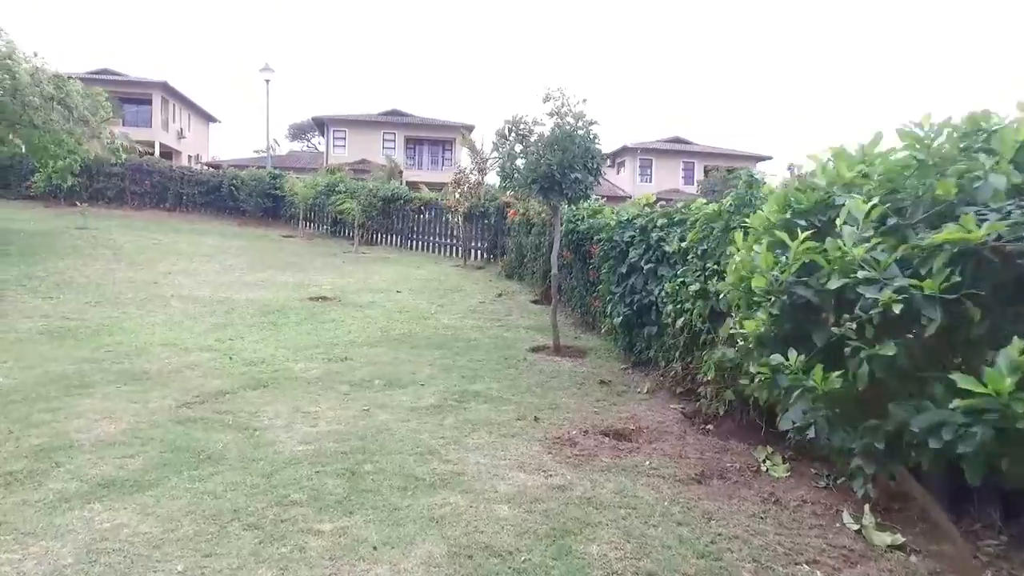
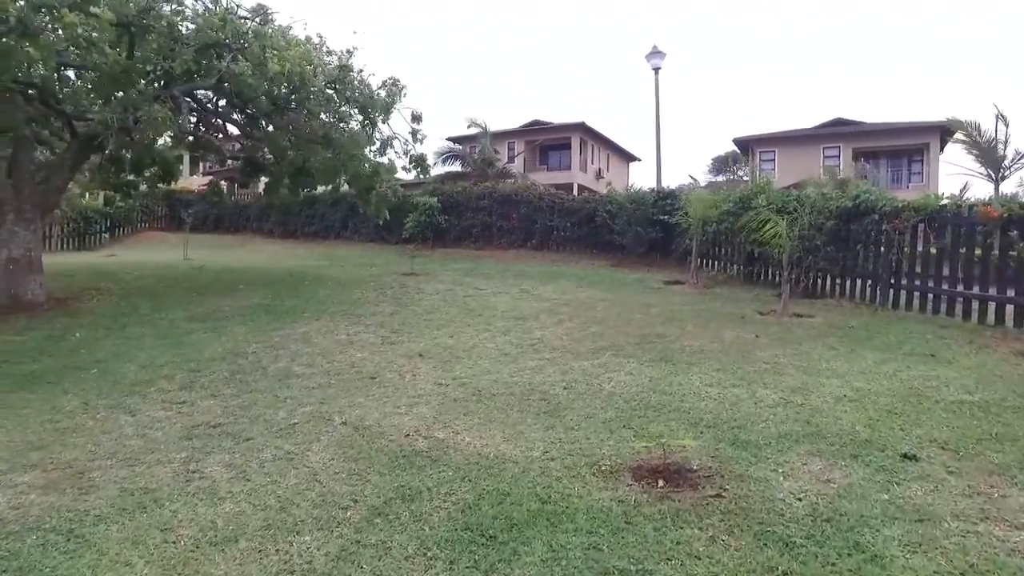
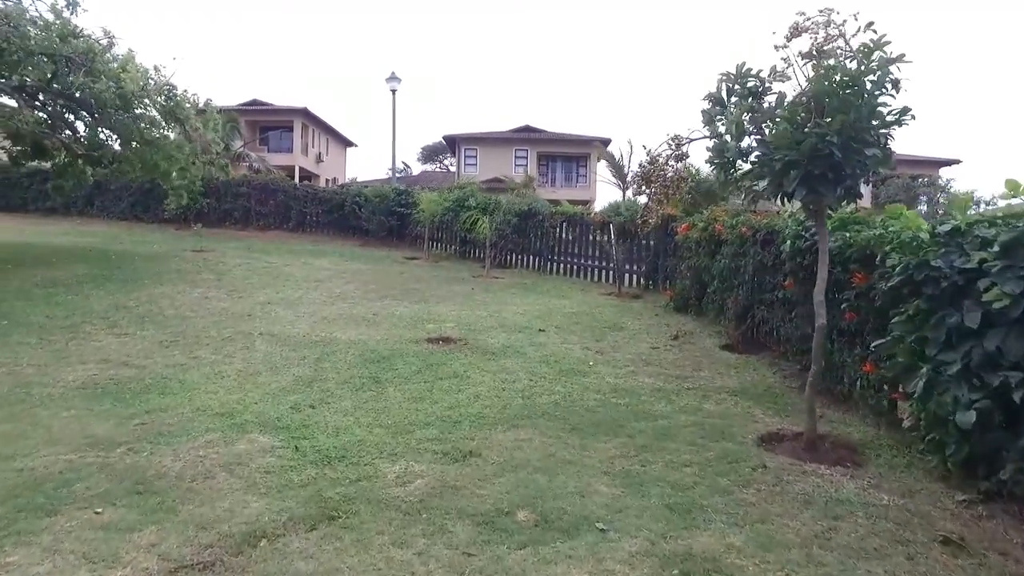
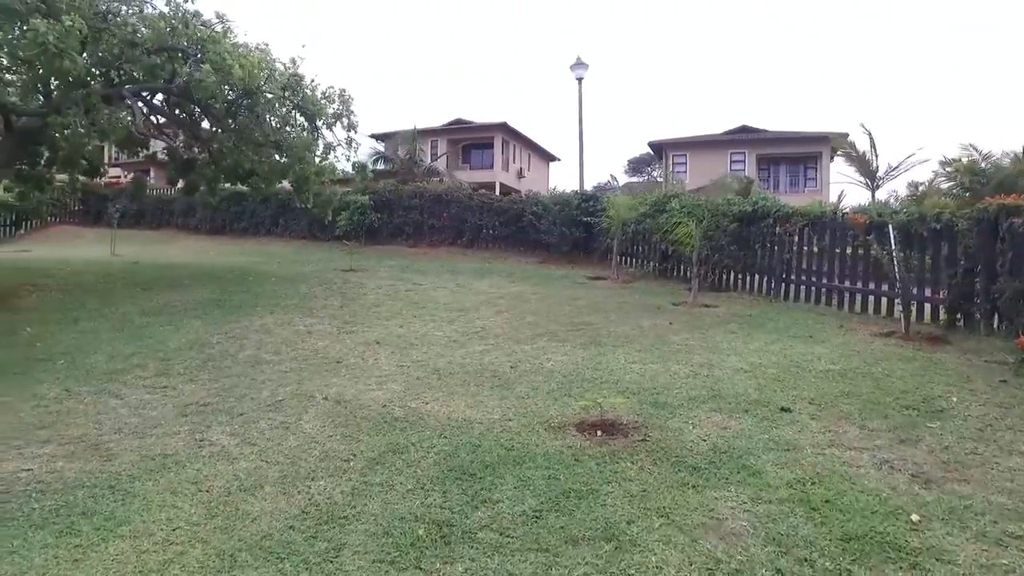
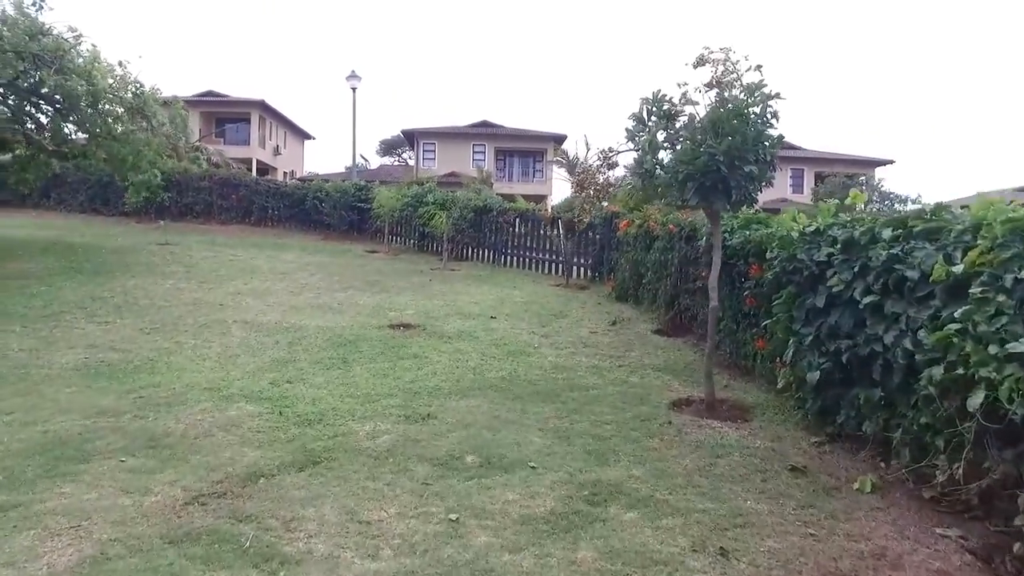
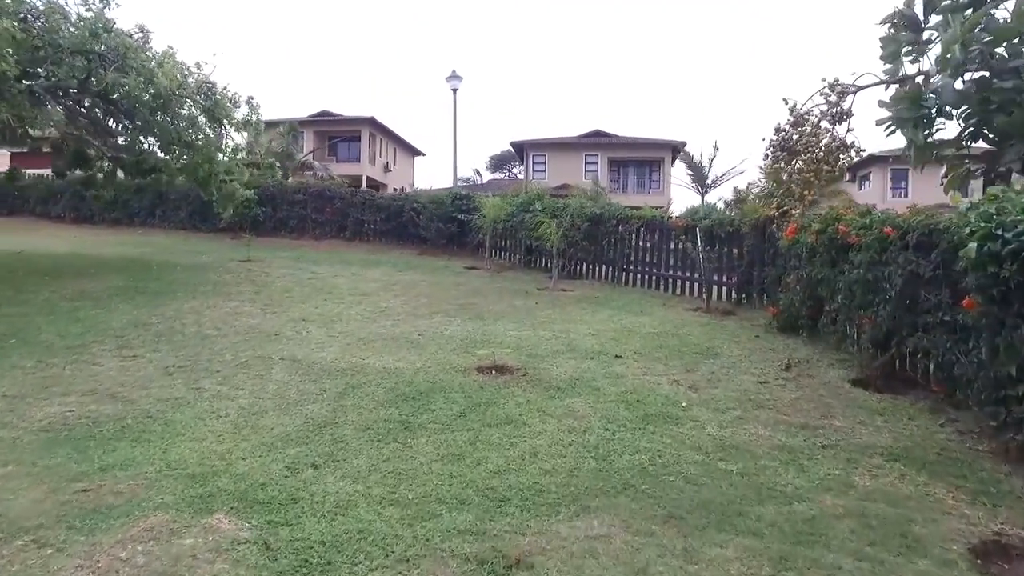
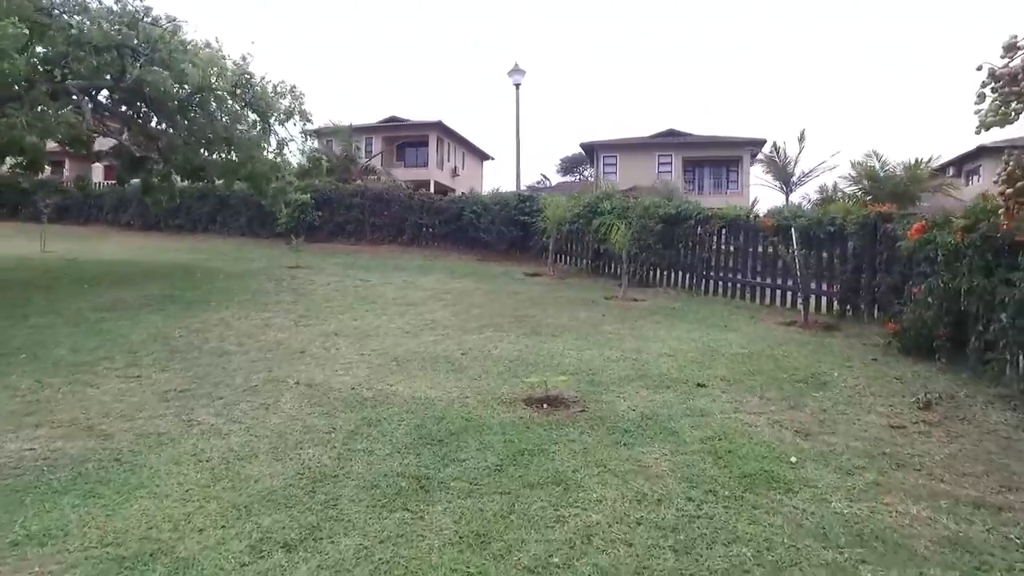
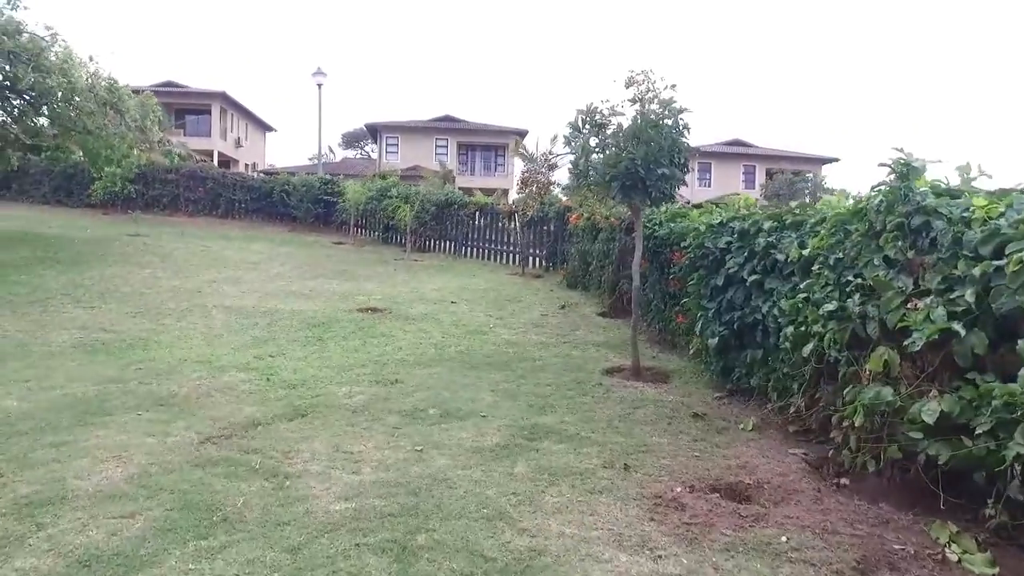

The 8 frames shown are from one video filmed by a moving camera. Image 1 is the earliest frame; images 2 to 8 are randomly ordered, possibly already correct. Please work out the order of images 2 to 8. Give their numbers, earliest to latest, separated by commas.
8, 5, 3, 6, 7, 4, 2
